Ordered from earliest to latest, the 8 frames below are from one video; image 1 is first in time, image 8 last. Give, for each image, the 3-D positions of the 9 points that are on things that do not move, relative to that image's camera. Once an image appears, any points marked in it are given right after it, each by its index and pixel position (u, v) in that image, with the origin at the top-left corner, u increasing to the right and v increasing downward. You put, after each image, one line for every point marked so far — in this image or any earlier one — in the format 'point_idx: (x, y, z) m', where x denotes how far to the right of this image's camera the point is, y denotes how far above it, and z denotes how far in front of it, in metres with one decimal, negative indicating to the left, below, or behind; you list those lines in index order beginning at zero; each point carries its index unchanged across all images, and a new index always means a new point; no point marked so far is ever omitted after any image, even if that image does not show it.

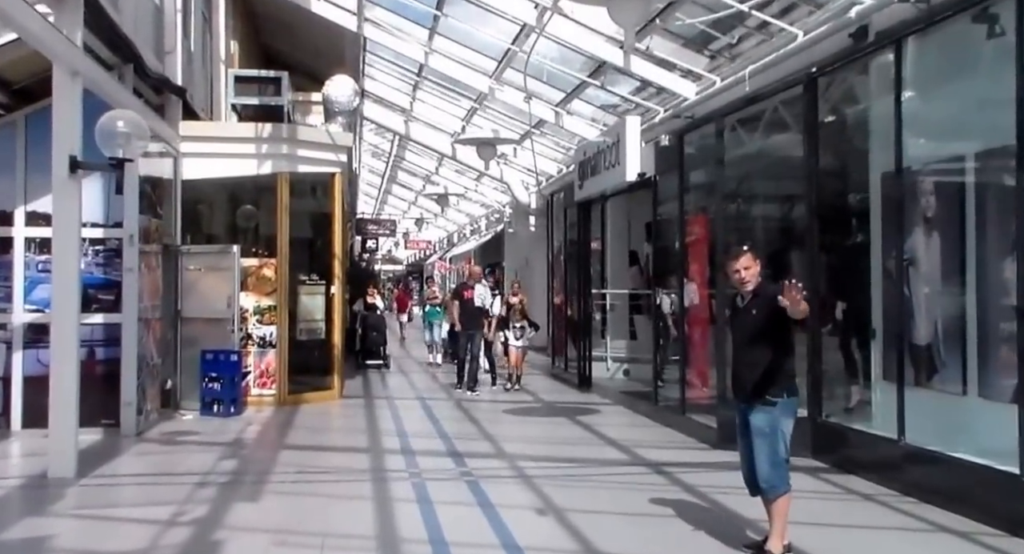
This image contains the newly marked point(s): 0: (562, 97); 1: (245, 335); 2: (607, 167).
0: (+0.9, +3.2, +18.2) m
1: (-3.5, -0.8, +13.4) m
2: (+1.3, +1.4, +13.6) m
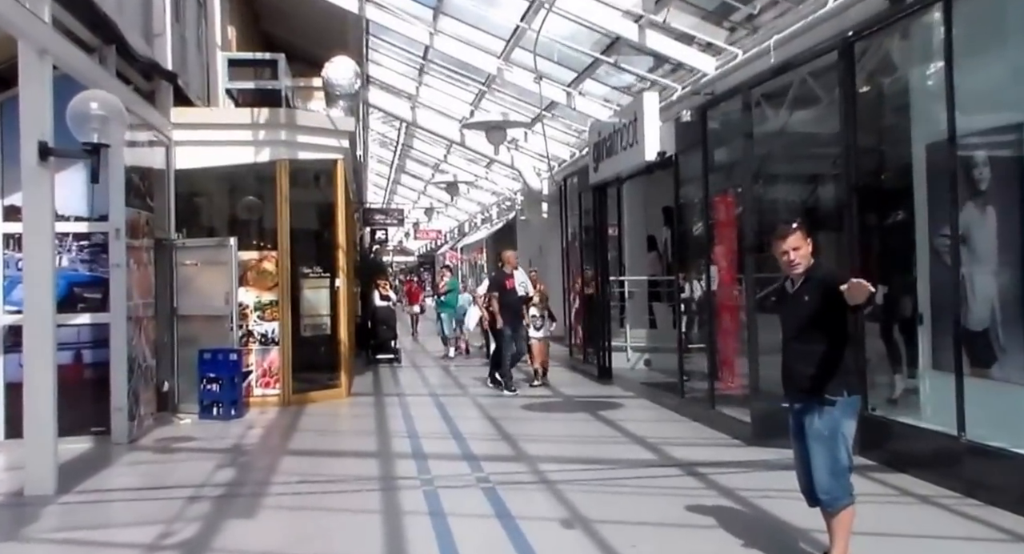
0: (+1.0, +3.4, +17.5) m
1: (-3.3, -0.7, +12.8) m
2: (+1.4, +1.6, +12.9) m
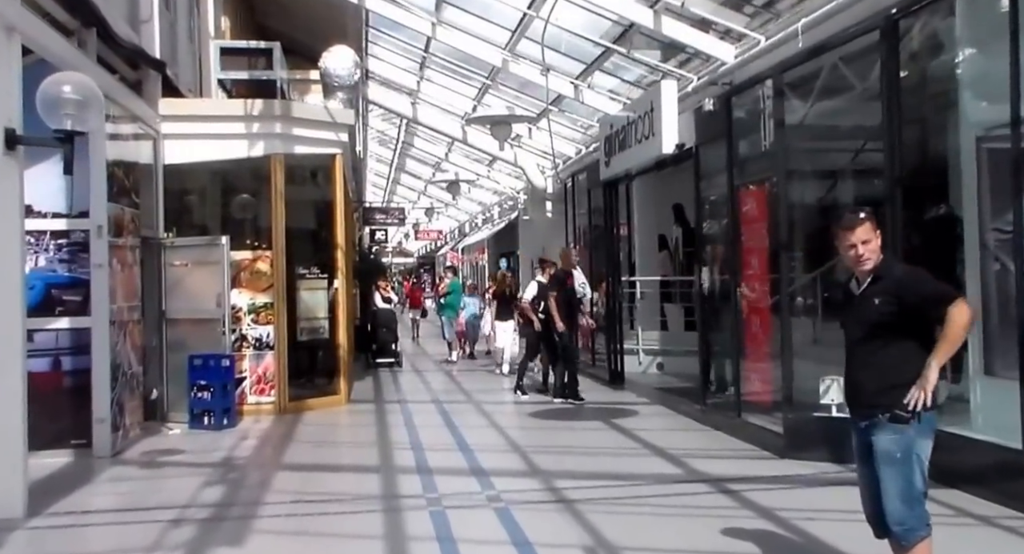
0: (+1.1, +3.4, +16.8) m
1: (-3.2, -0.7, +12.1) m
2: (+1.5, +1.6, +12.2) m
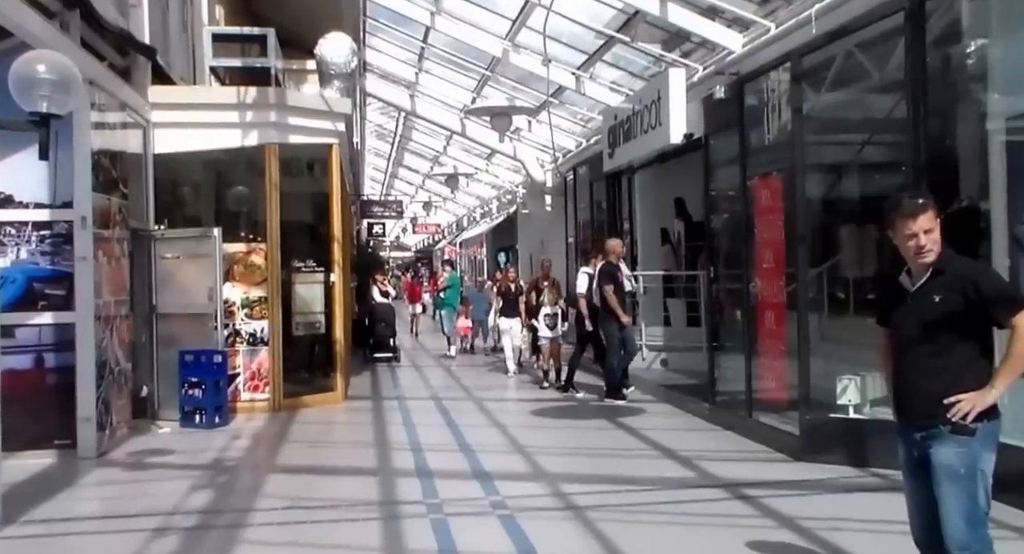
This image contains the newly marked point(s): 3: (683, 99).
0: (+1.1, +3.5, +16.4) m
1: (-3.2, -0.6, +11.7) m
2: (+1.5, +1.7, +11.9) m
3: (+1.8, +1.8, +10.7) m
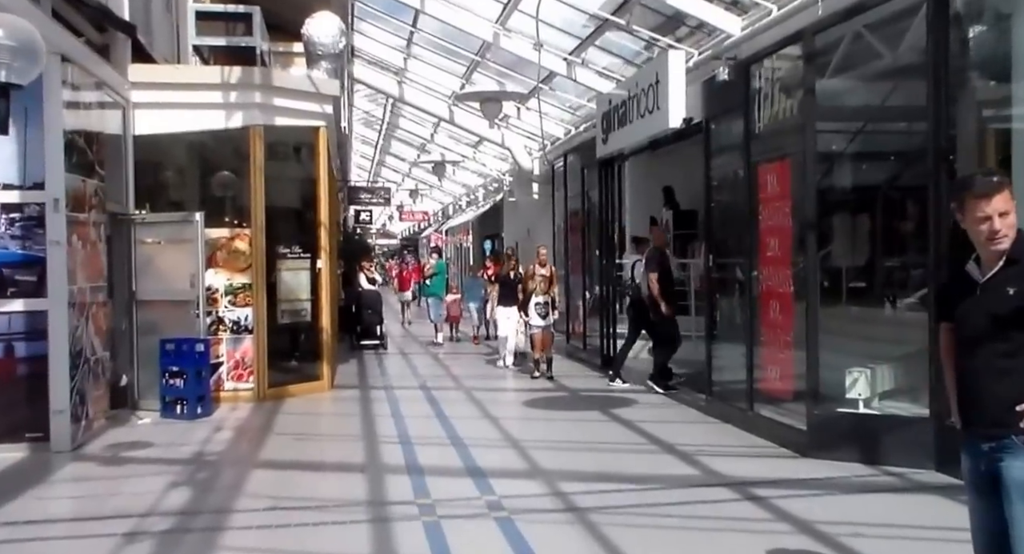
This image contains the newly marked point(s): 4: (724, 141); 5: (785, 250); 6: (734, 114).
0: (+1.0, +3.7, +16.0) m
1: (-3.3, -0.5, +11.4) m
2: (+1.4, +1.8, +11.5) m
3: (+1.7, +2.0, +10.3) m
4: (+2.0, +1.2, +9.4) m
5: (+2.1, +0.2, +8.0) m
6: (+2.0, +1.4, +9.1) m
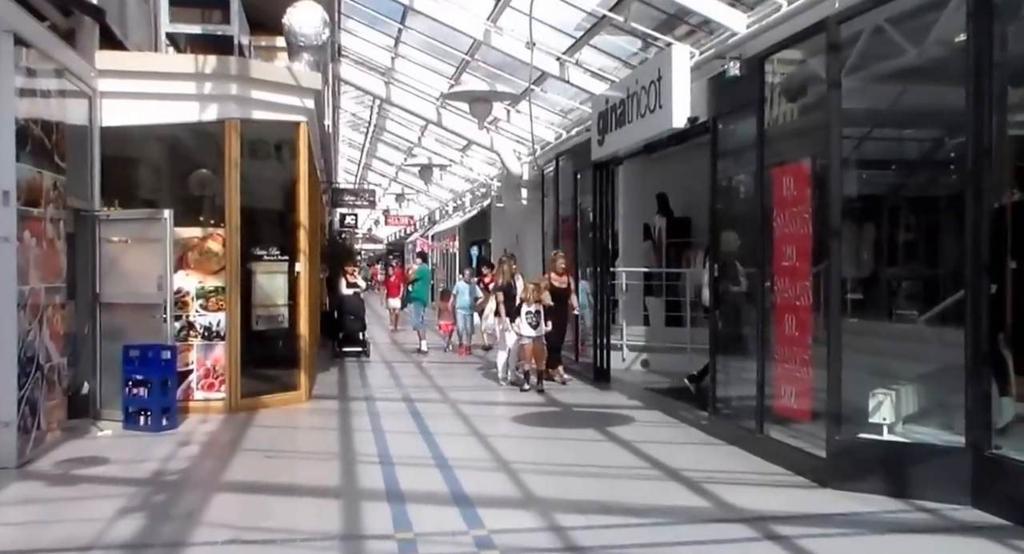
0: (+0.9, +3.5, +15.4) m
1: (-3.4, -0.5, +10.6) m
2: (+1.4, +1.7, +10.9) m
3: (+1.7, +1.9, +9.7) m
4: (+1.9, +1.1, +8.8) m
5: (+2.1, +0.1, +7.4) m
6: (+1.9, +1.4, +8.5) m
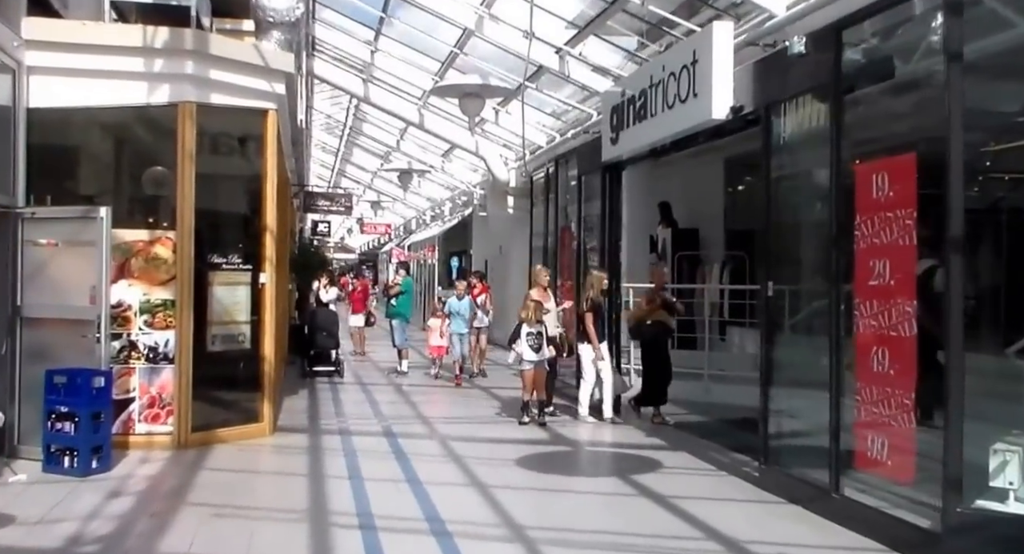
0: (+0.8, +3.3, +13.9) m
1: (-3.4, -0.6, +9.0) m
2: (+1.4, +1.6, +9.4) m
3: (+1.7, +1.7, +8.2) m
4: (+2.0, +1.0, +7.3) m
5: (+2.2, 0.0, +5.9) m
6: (+2.0, +1.2, +7.0) m
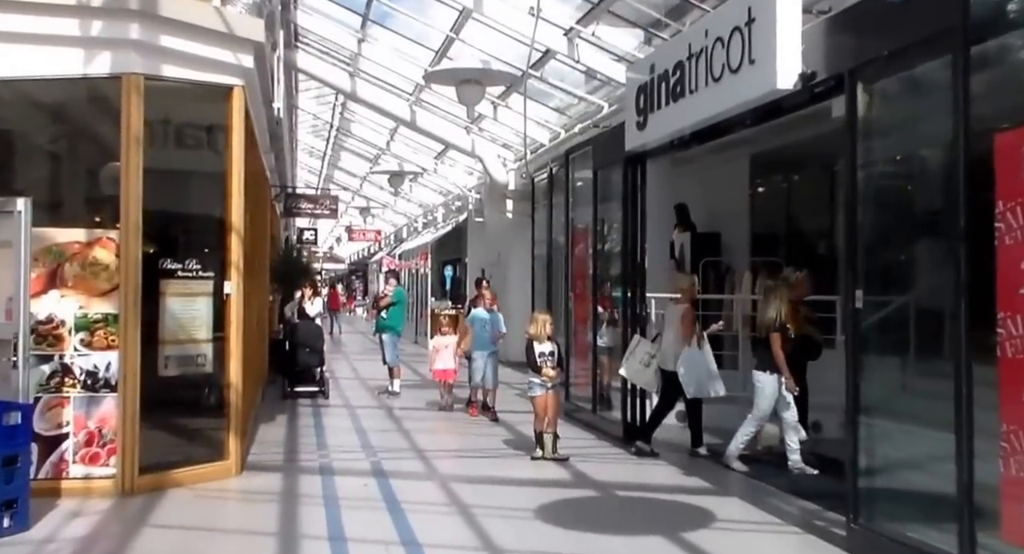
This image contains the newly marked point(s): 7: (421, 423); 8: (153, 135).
0: (+0.9, +3.2, +12.4) m
1: (-3.3, -0.7, +7.4) m
2: (+1.5, +1.5, +7.8) m
3: (+1.9, +1.7, +6.7) m
4: (+2.1, +1.0, +5.7) m
5: (+2.3, 0.0, +4.3) m
6: (+2.1, +1.2, +5.5) m
7: (-1.0, -1.6, +11.5) m
8: (-2.7, +1.1, +7.8) m
